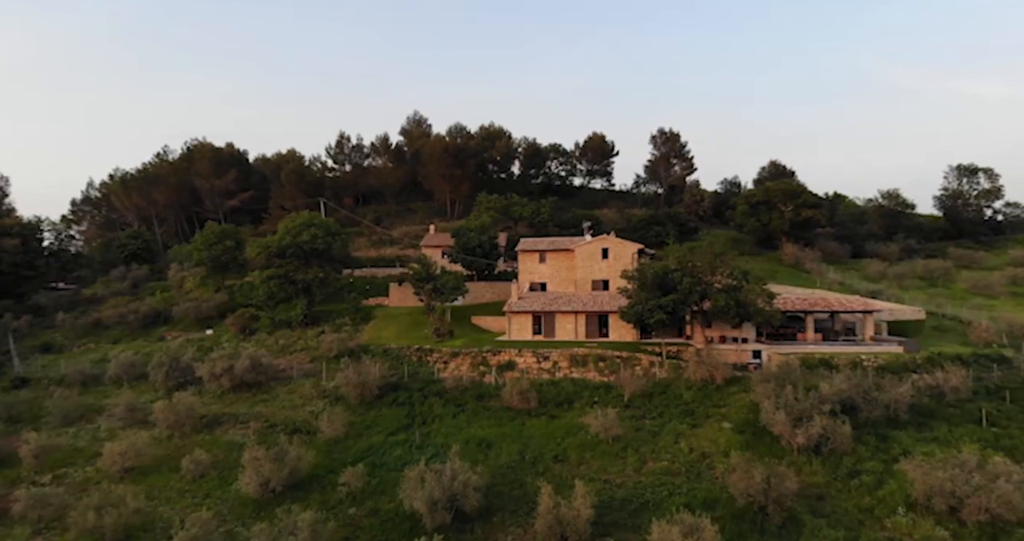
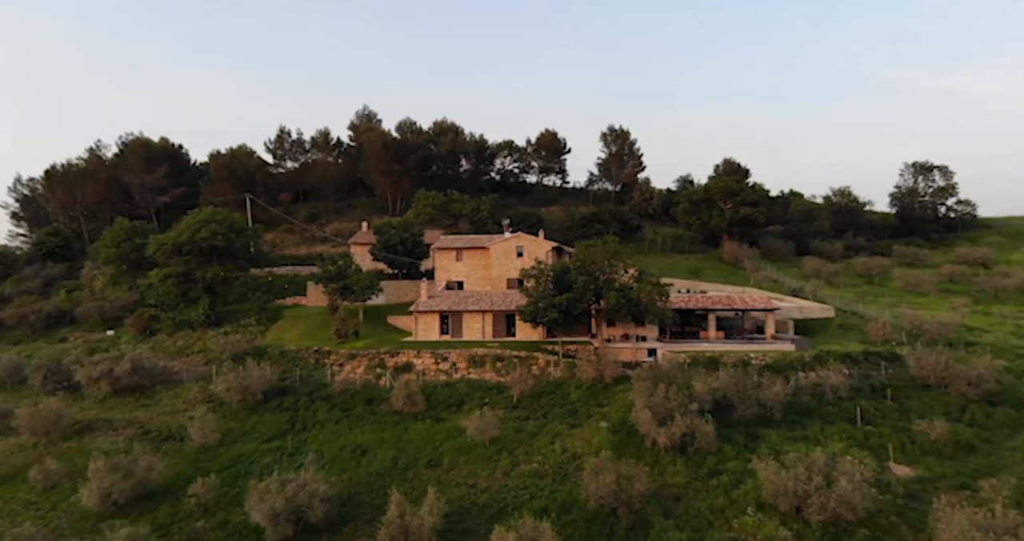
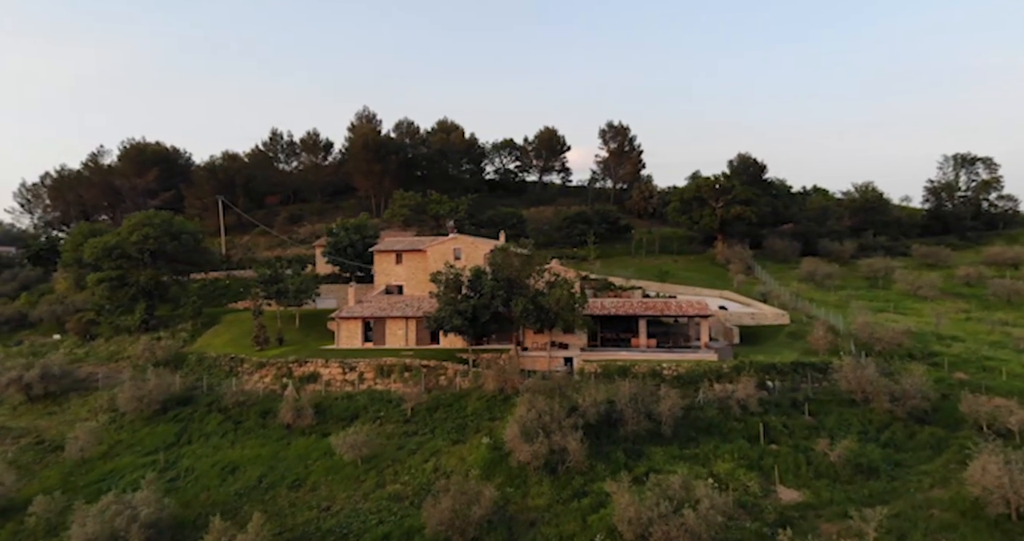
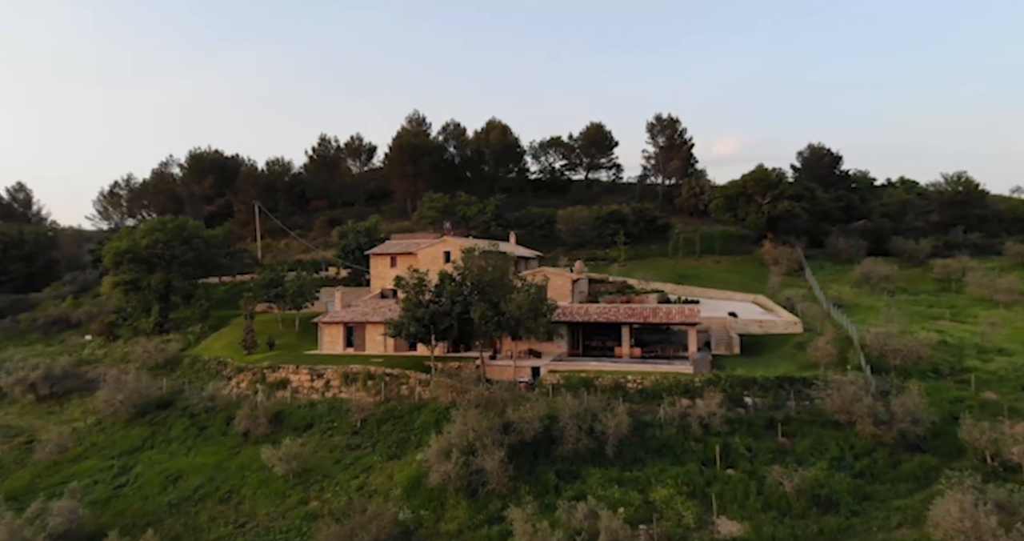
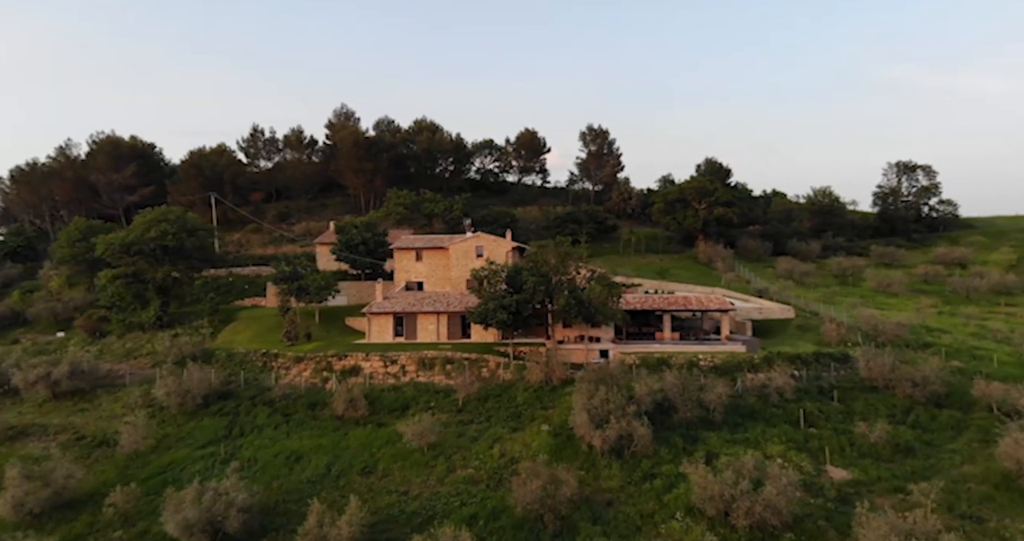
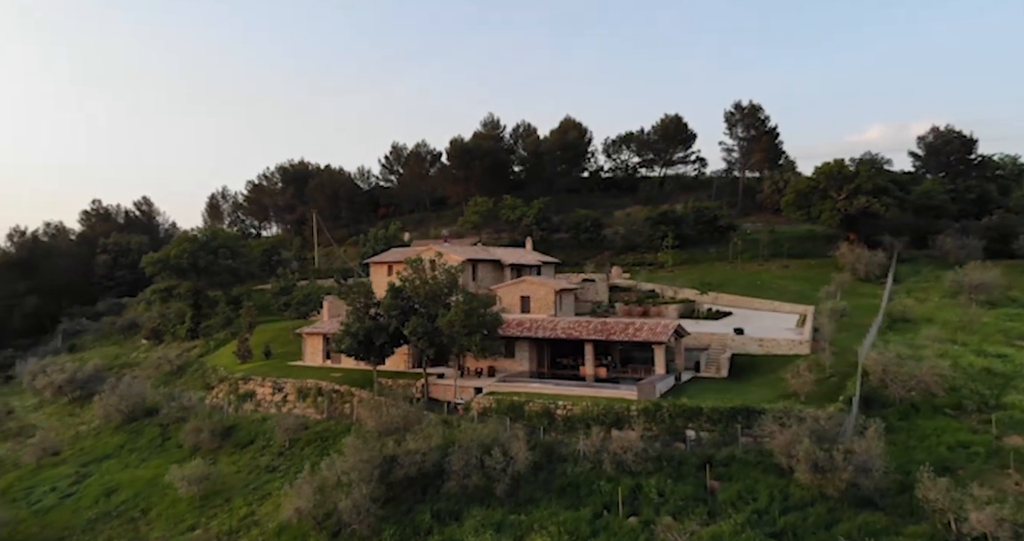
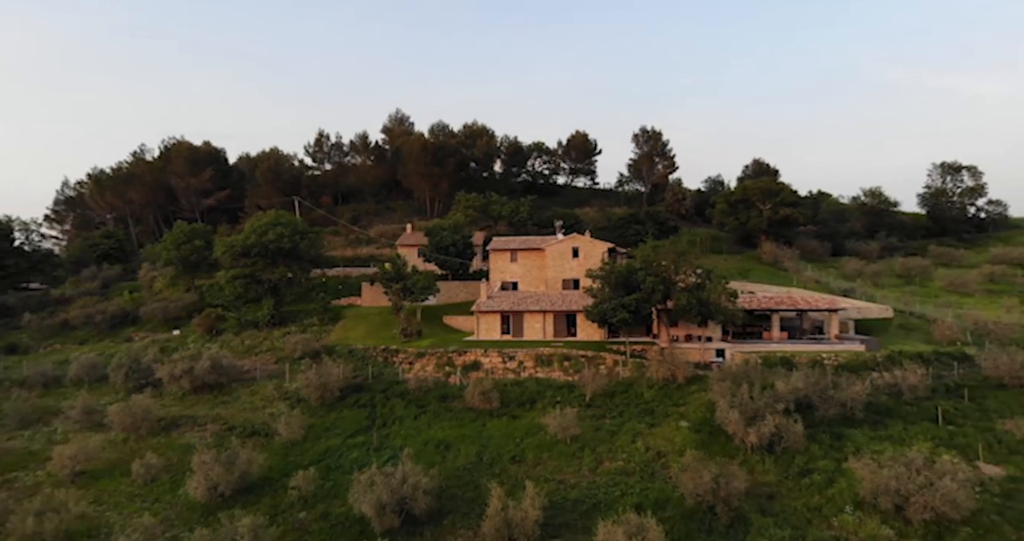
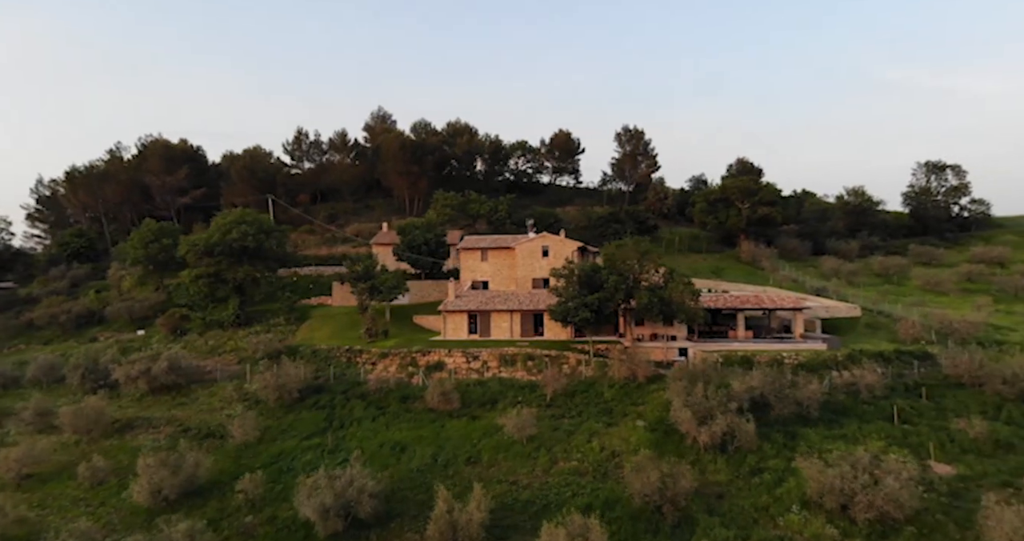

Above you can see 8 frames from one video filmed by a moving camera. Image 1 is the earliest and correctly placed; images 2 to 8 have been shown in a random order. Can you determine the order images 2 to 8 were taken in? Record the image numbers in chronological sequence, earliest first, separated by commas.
7, 8, 2, 5, 3, 4, 6
